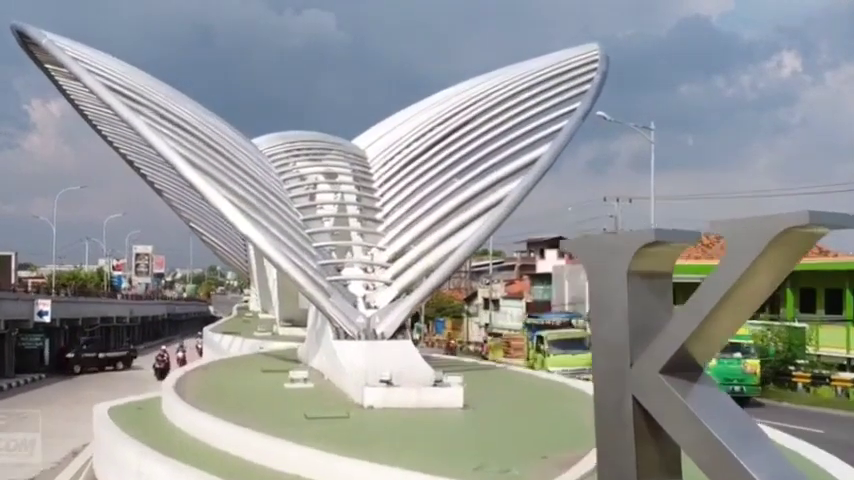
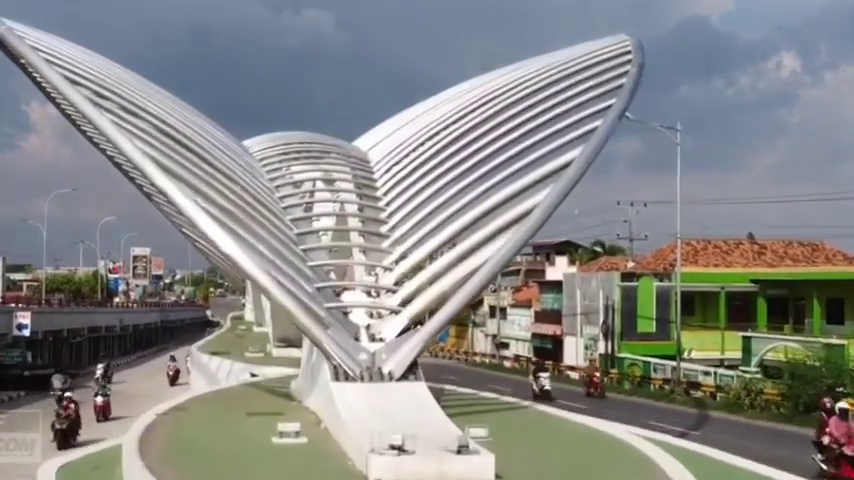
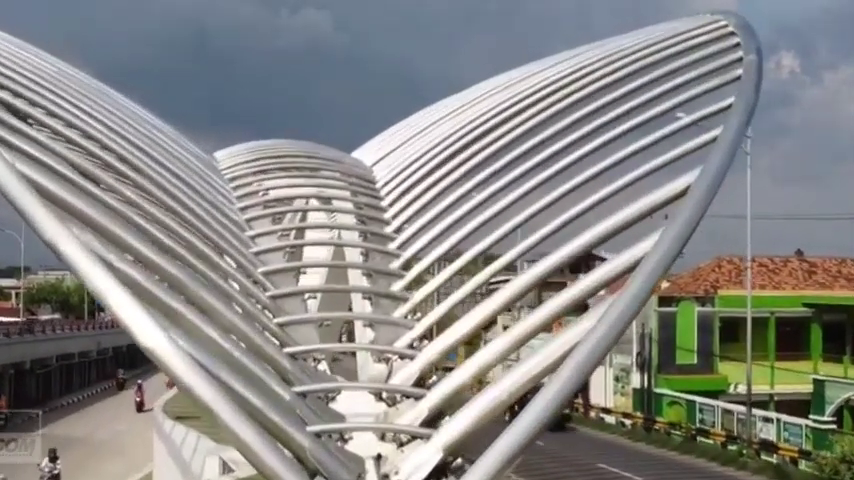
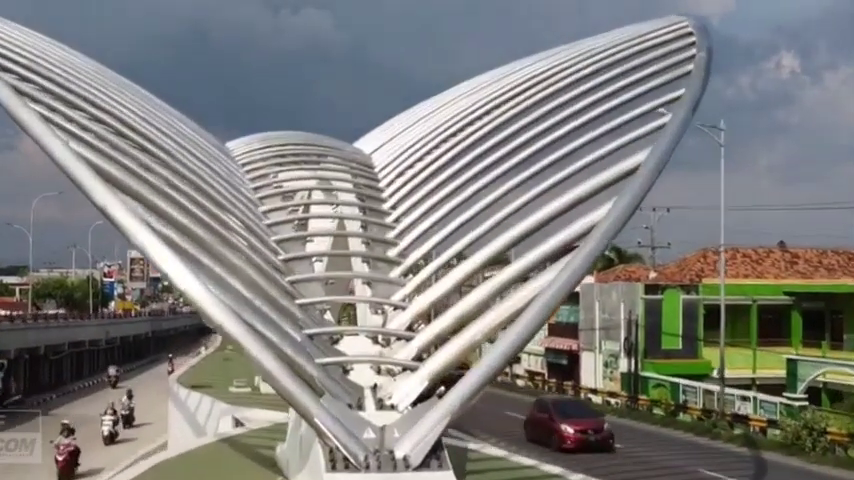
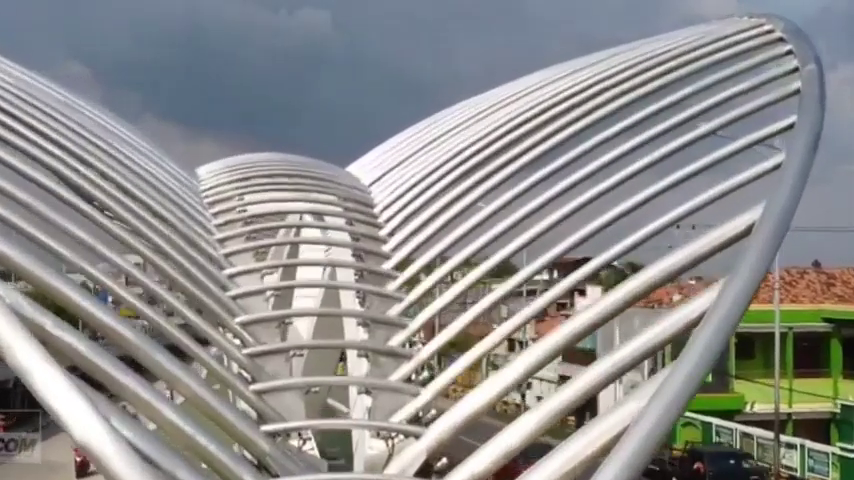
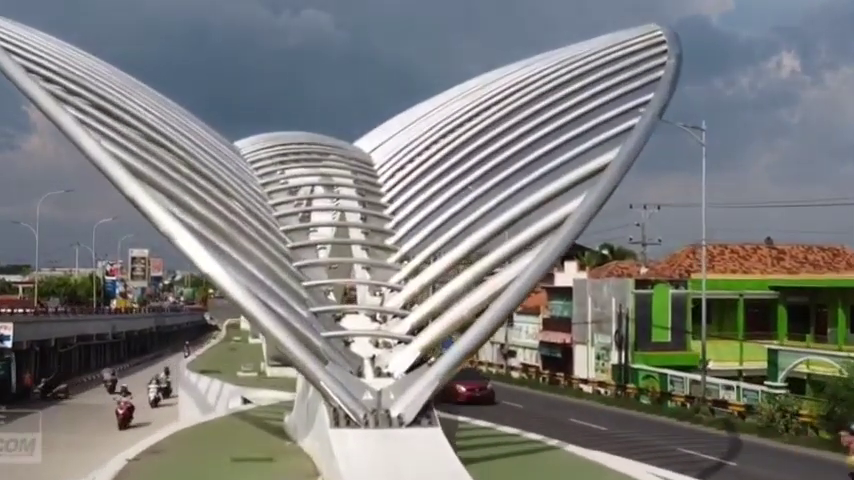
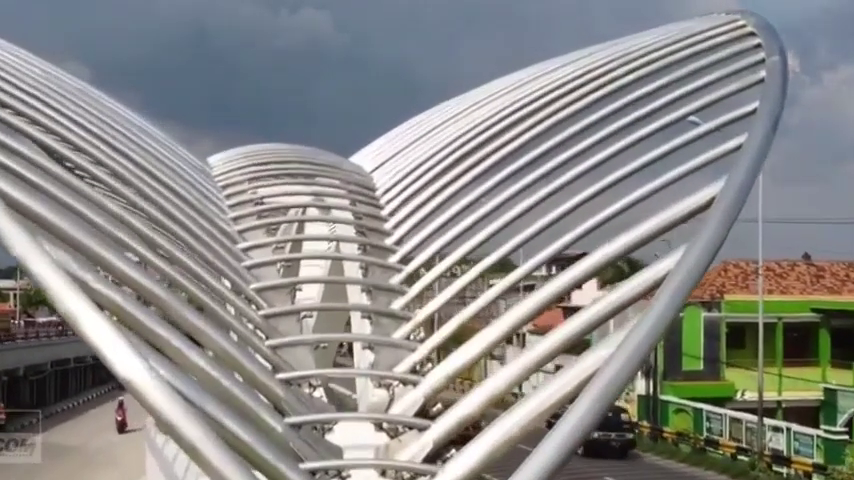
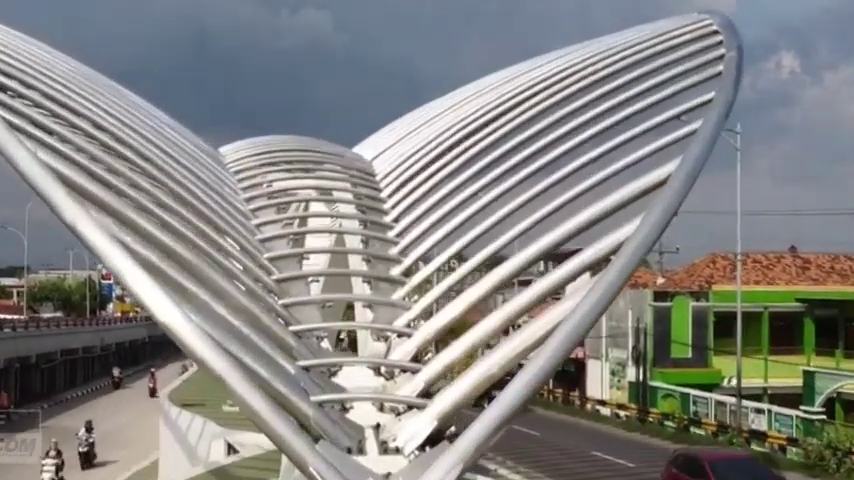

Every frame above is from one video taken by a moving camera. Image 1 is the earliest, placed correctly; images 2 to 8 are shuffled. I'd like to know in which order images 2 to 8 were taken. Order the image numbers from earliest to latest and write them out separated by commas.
2, 6, 4, 8, 3, 7, 5
